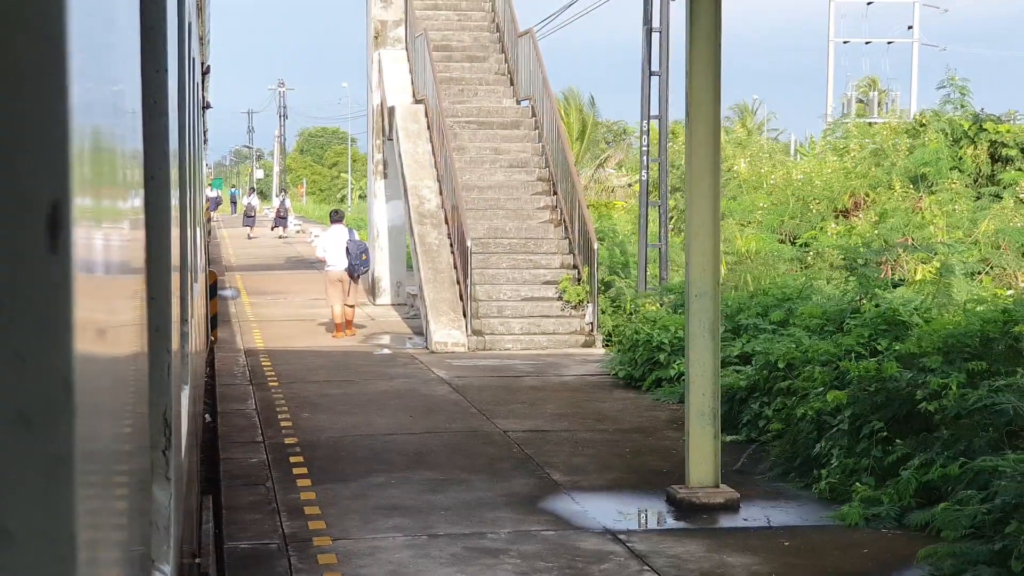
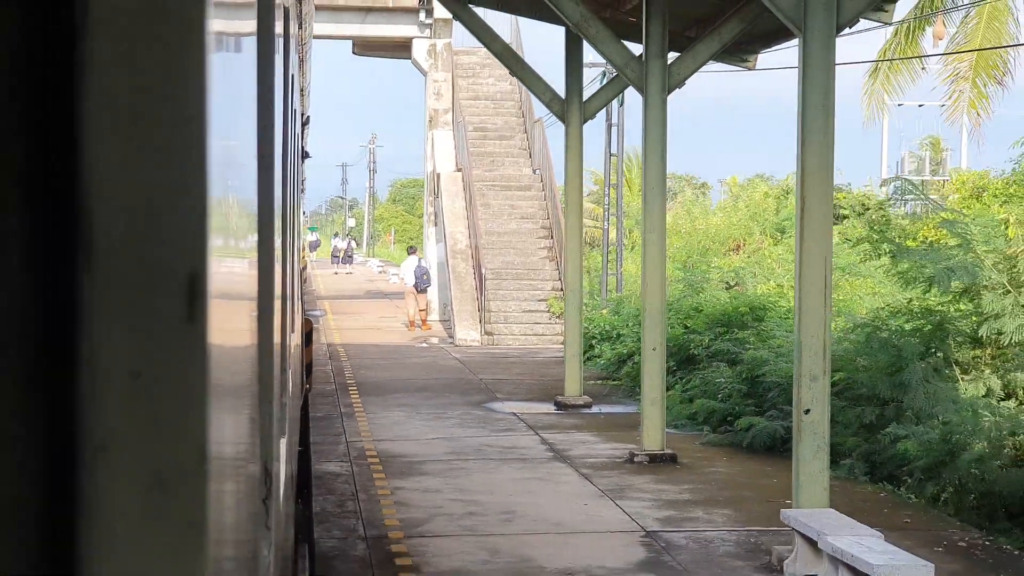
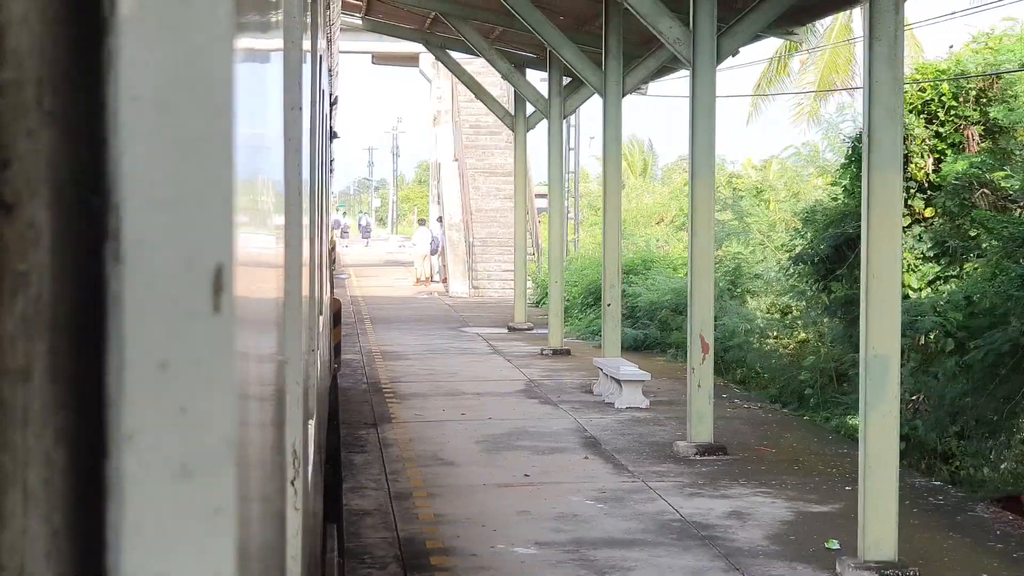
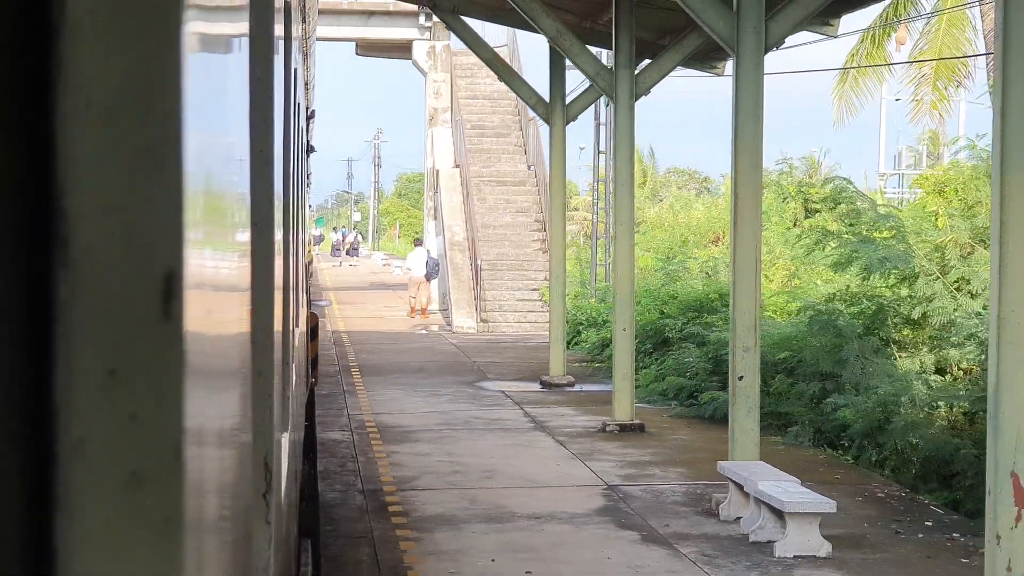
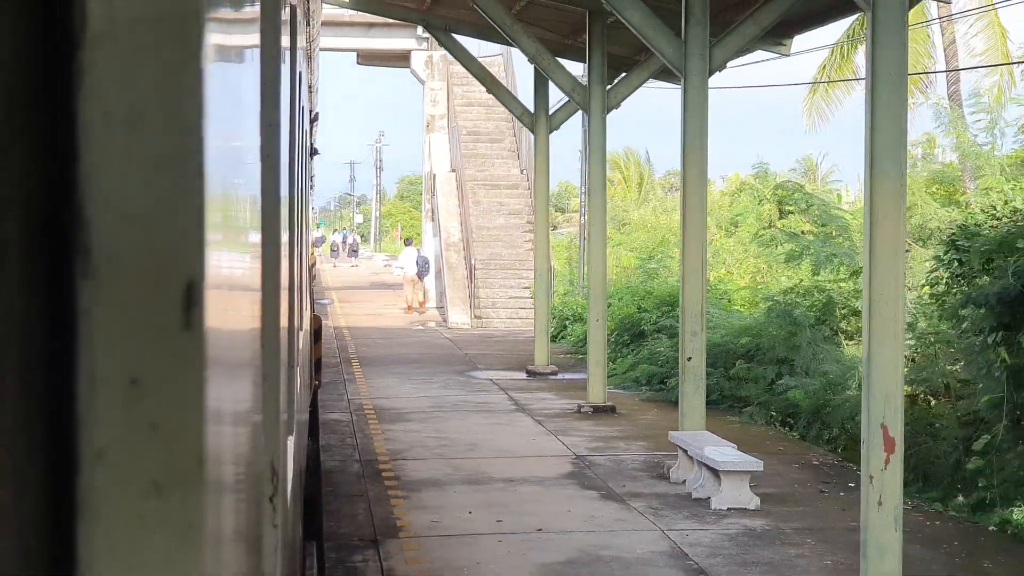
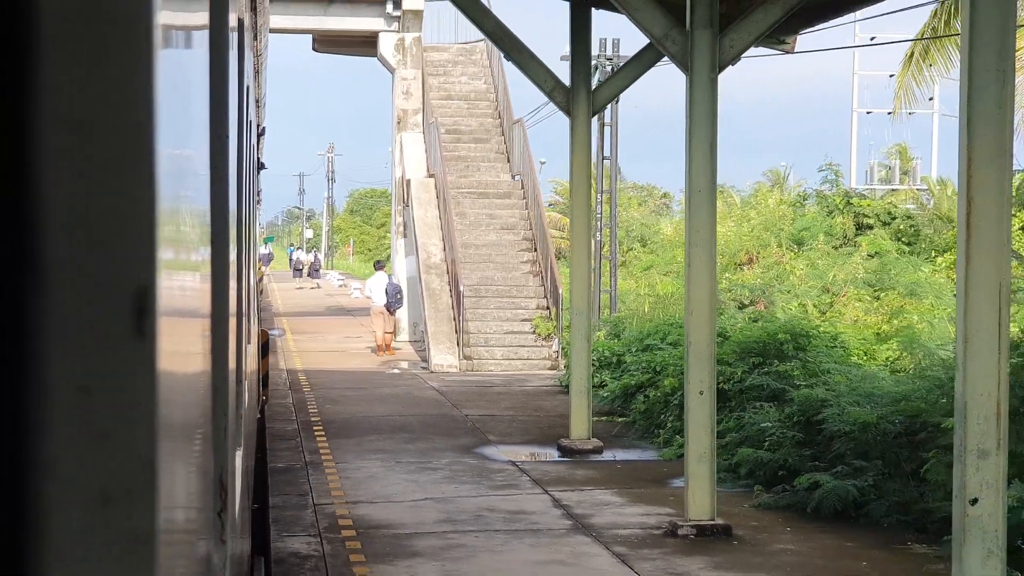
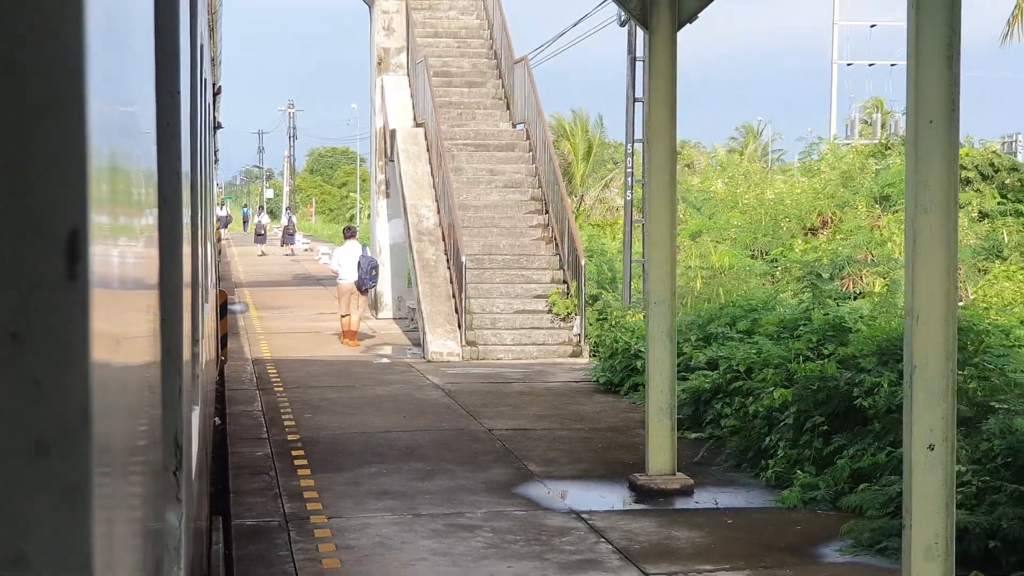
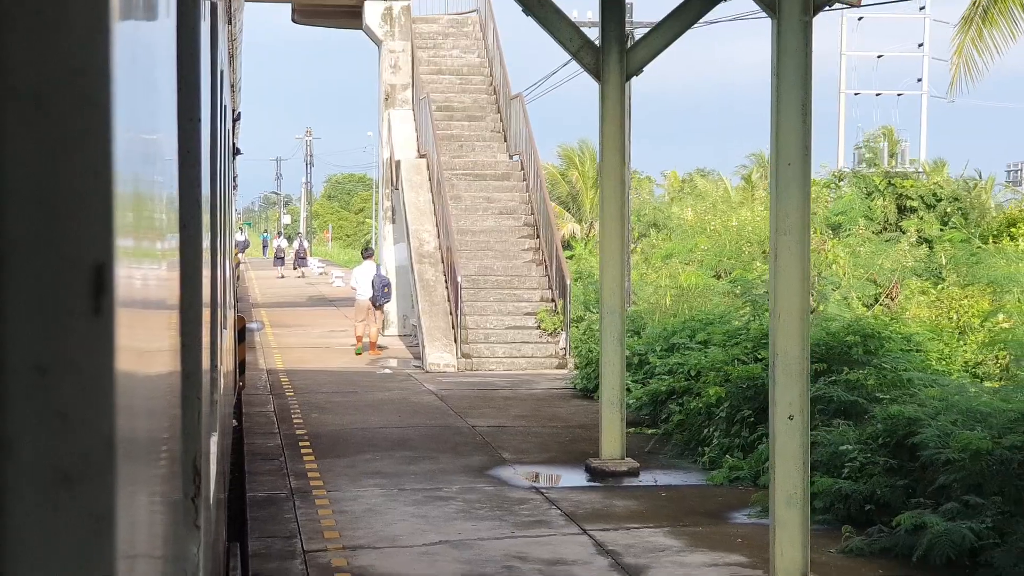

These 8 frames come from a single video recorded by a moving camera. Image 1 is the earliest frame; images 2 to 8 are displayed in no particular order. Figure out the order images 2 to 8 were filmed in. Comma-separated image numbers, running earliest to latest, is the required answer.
7, 8, 6, 2, 4, 5, 3
